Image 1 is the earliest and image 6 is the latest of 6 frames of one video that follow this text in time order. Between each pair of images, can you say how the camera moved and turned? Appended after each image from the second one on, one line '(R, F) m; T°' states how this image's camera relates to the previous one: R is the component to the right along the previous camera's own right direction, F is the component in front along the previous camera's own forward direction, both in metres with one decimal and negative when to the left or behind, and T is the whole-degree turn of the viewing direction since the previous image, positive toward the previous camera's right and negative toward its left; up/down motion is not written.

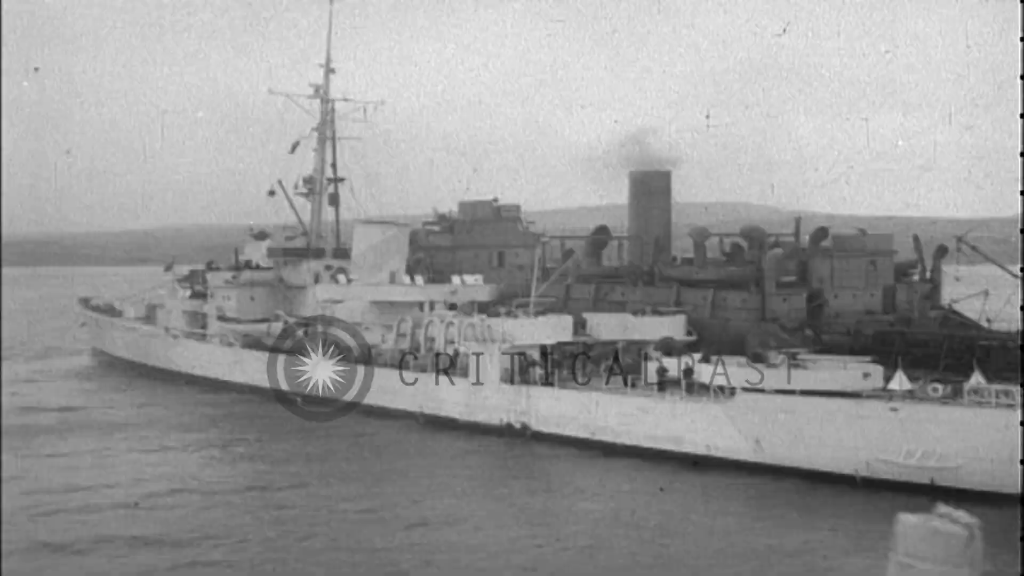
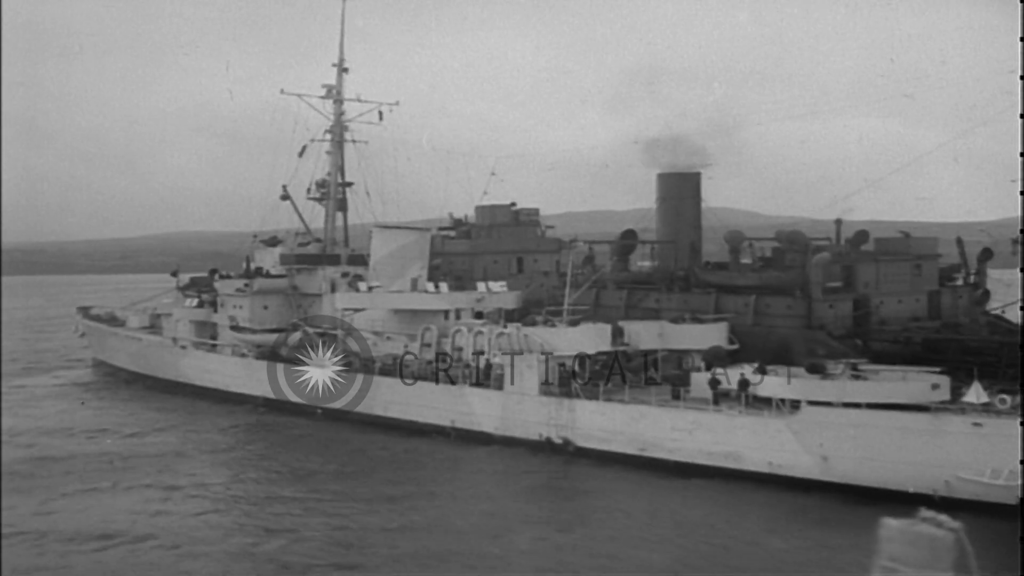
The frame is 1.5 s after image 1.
(-0.4, +0.5) m; +1°
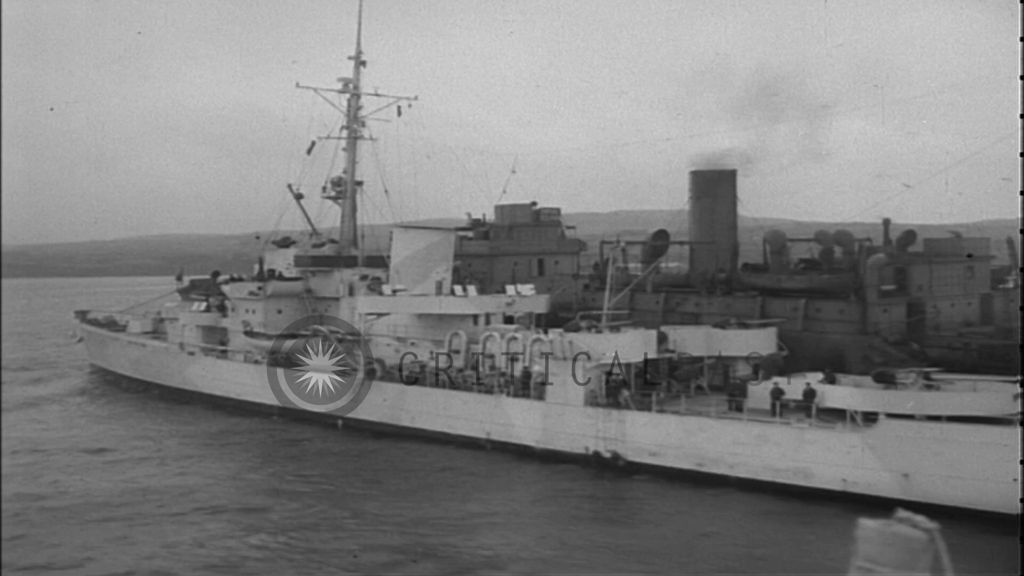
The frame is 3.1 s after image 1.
(-0.4, +0.5) m; +1°
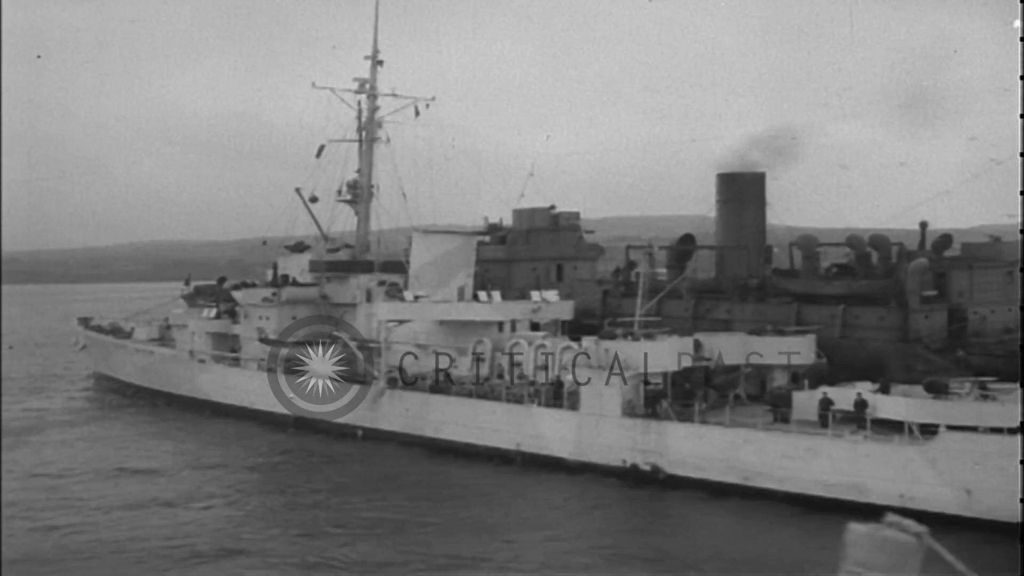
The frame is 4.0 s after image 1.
(-0.3, +0.3) m; 0°
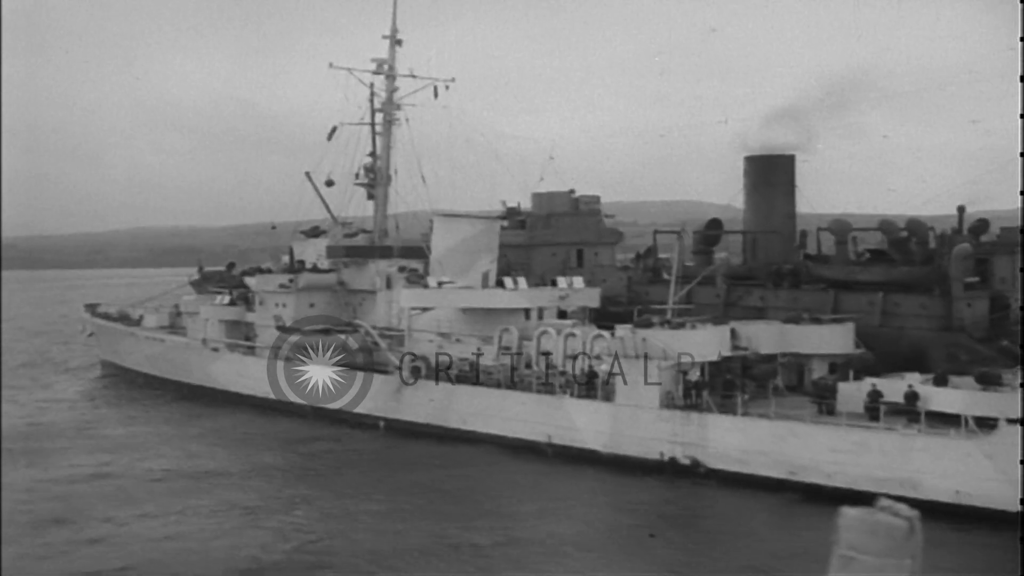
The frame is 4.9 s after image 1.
(-0.3, +0.3) m; 0°
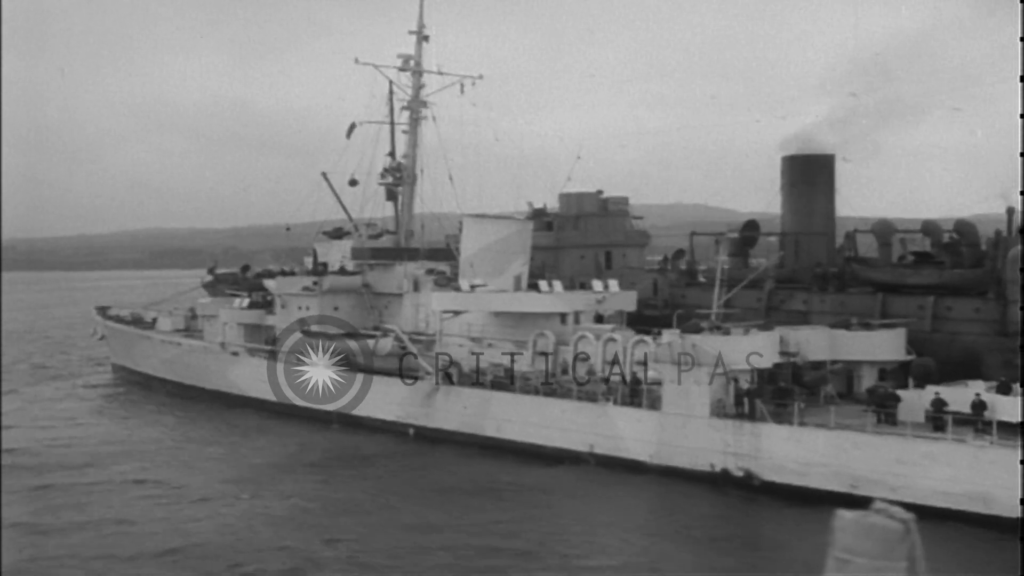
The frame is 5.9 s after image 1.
(-0.3, +0.3) m; 0°
